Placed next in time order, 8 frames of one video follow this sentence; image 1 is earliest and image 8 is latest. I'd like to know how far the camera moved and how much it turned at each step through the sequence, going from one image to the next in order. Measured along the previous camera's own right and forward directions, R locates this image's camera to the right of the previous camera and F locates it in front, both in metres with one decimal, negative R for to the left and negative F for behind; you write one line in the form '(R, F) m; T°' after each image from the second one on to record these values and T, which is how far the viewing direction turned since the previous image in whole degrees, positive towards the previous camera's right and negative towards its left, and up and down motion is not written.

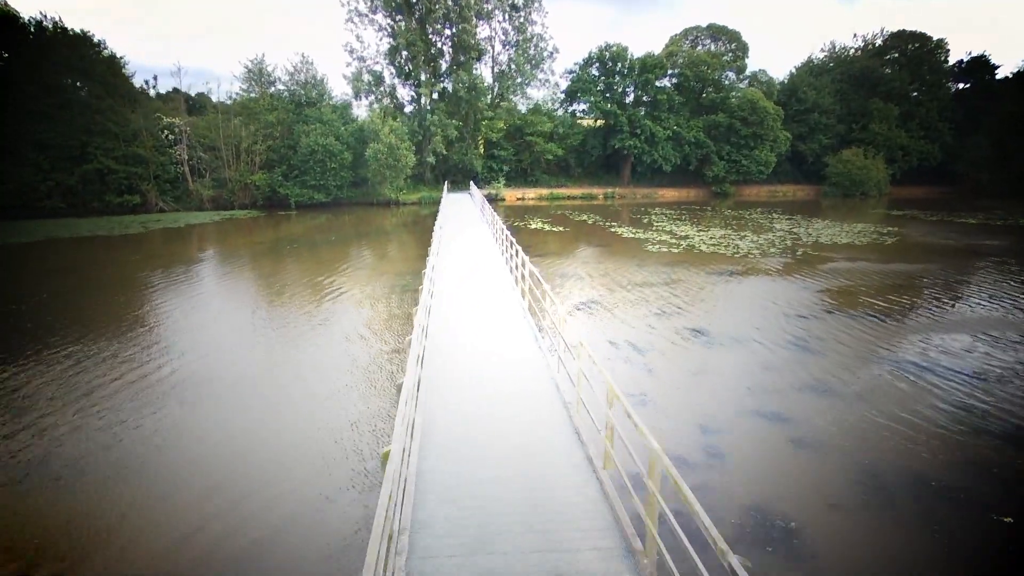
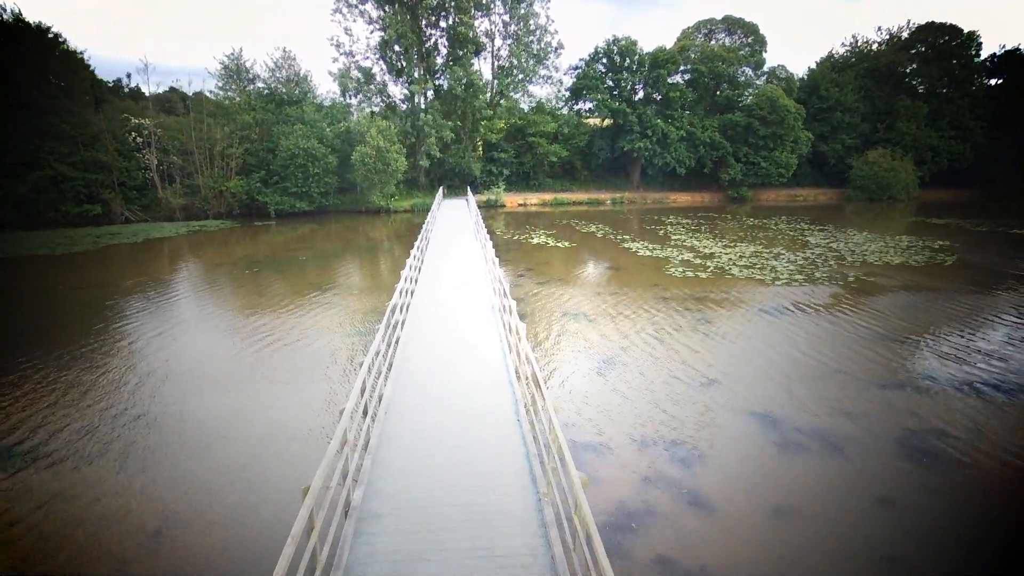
(+0.1, +2.1) m; 0°
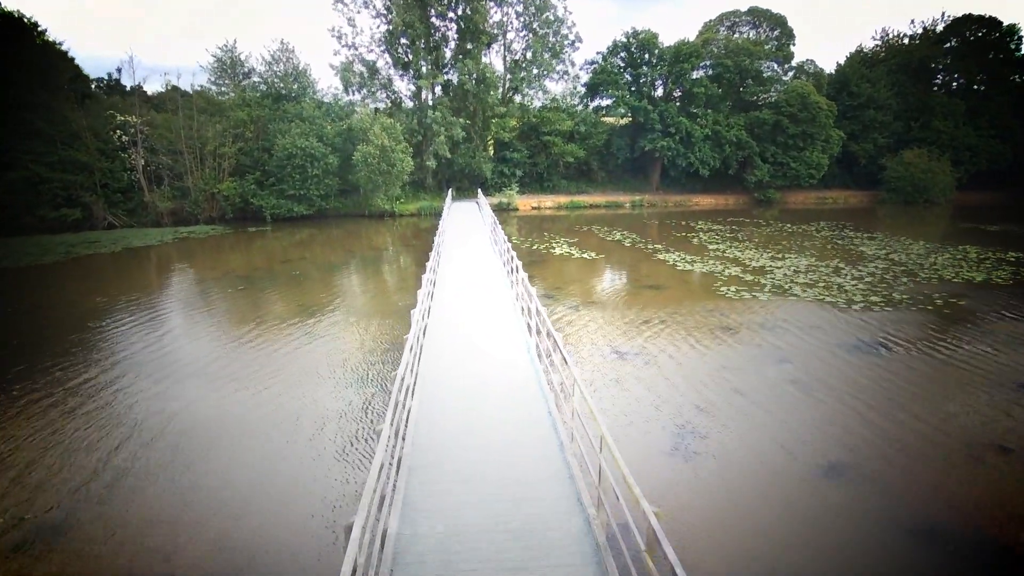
(-0.4, +1.7) m; 0°
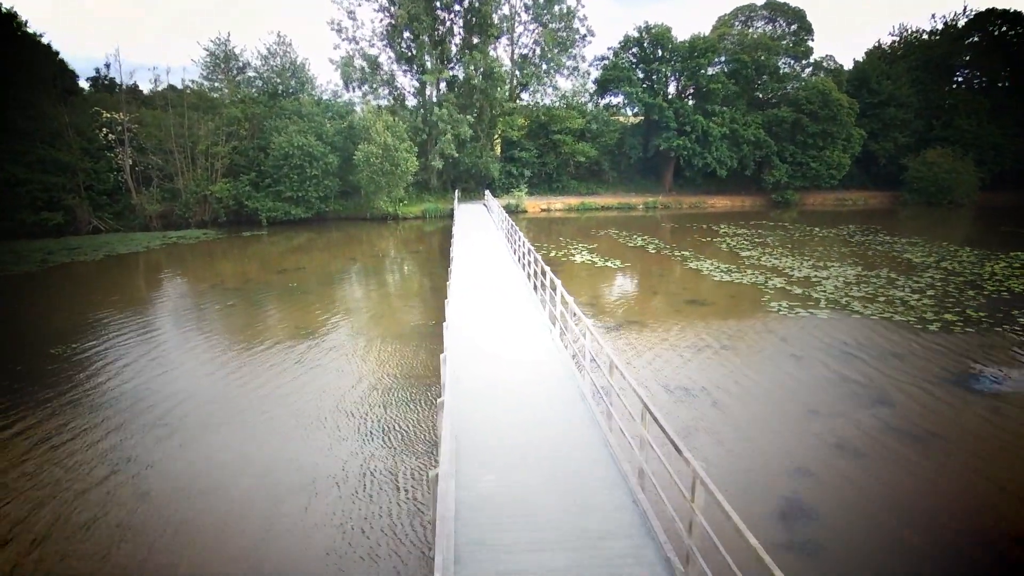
(-0.5, +1.2) m; 0°
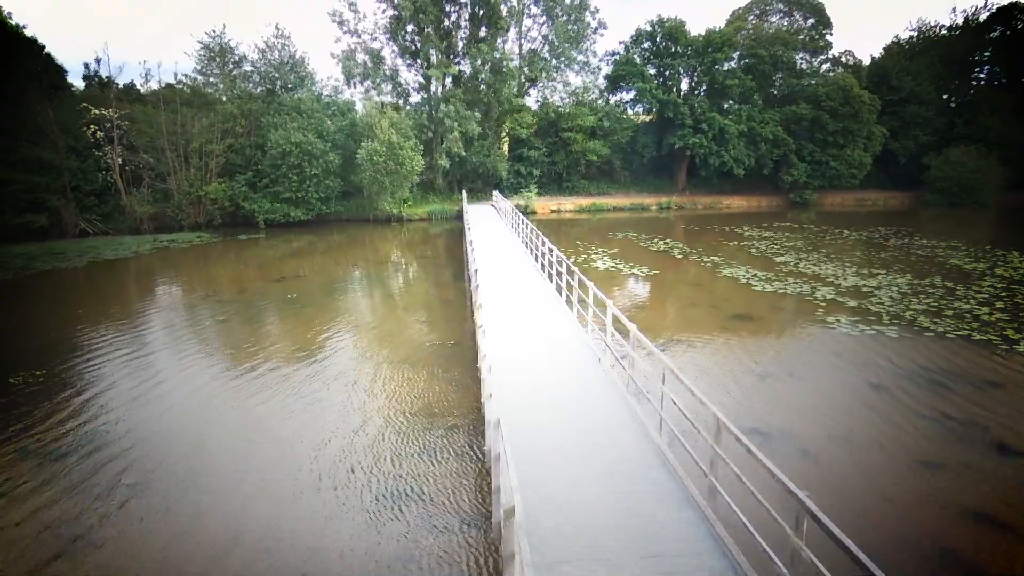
(-0.4, +1.0) m; 0°
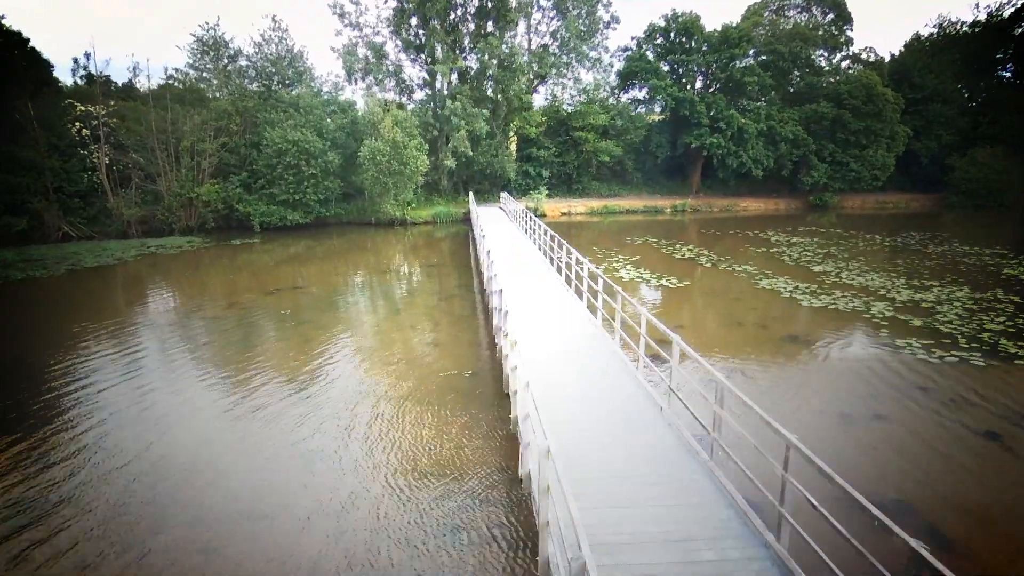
(-0.3, +1.1) m; 0°
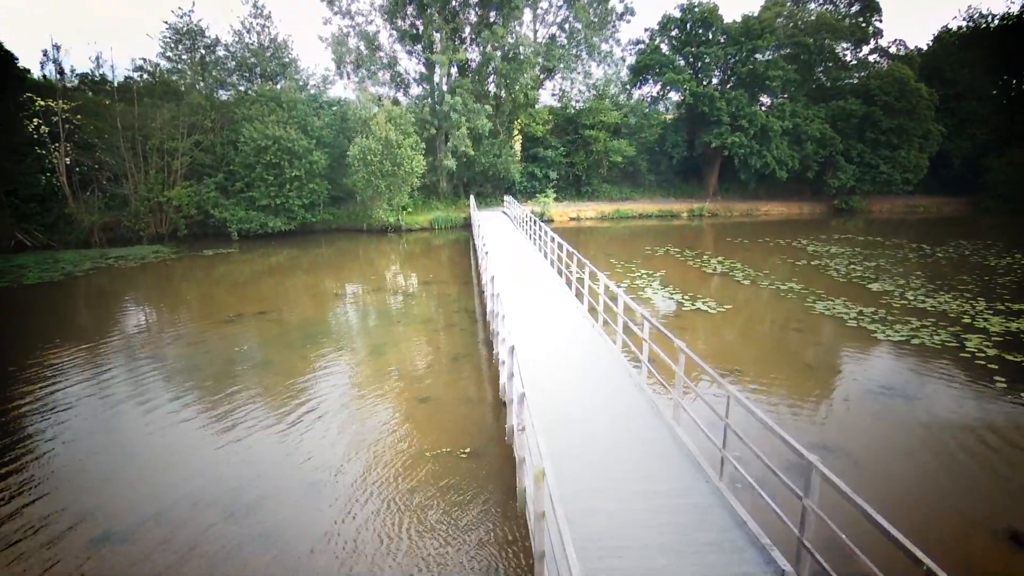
(-0.1, +1.7) m; 0°
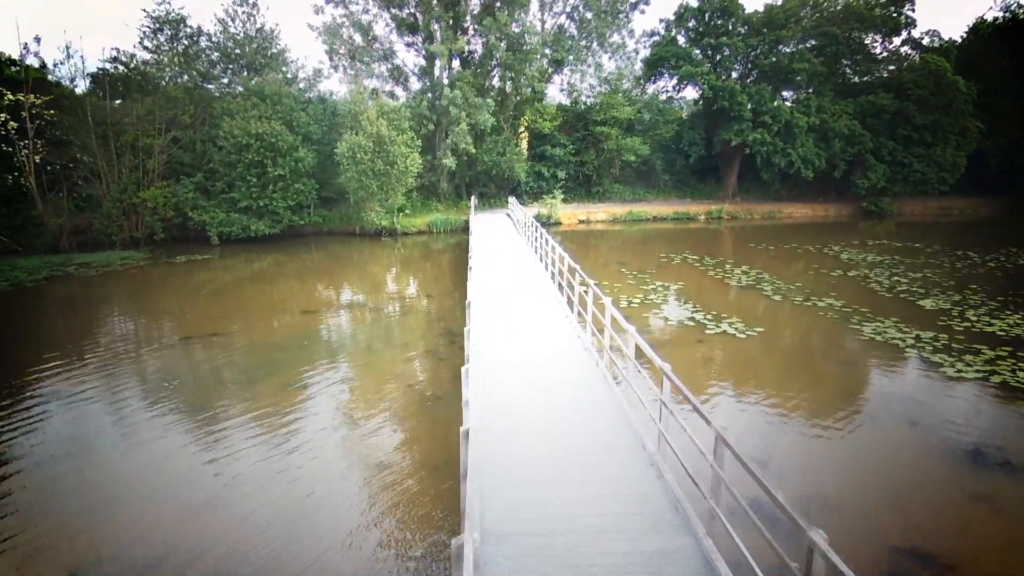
(+0.2, +1.3) m; -1°
